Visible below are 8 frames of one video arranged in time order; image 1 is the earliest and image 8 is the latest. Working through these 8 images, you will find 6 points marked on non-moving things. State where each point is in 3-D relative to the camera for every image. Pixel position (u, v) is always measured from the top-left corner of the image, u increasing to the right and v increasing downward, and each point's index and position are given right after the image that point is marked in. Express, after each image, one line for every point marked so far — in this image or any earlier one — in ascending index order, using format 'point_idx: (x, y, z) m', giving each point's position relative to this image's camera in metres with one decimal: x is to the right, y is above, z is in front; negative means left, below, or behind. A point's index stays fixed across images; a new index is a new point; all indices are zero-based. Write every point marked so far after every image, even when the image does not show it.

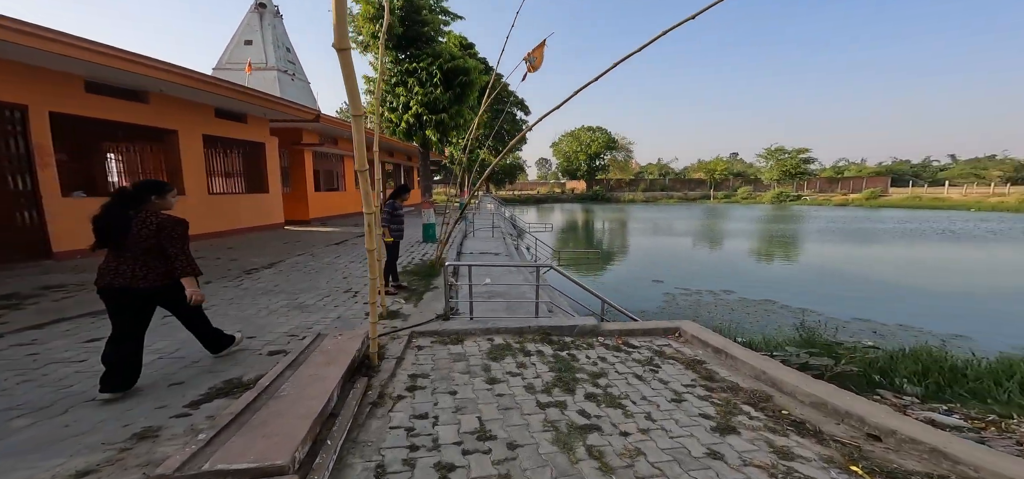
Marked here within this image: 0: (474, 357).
0: (-0.4, -1.1, +3.7) m
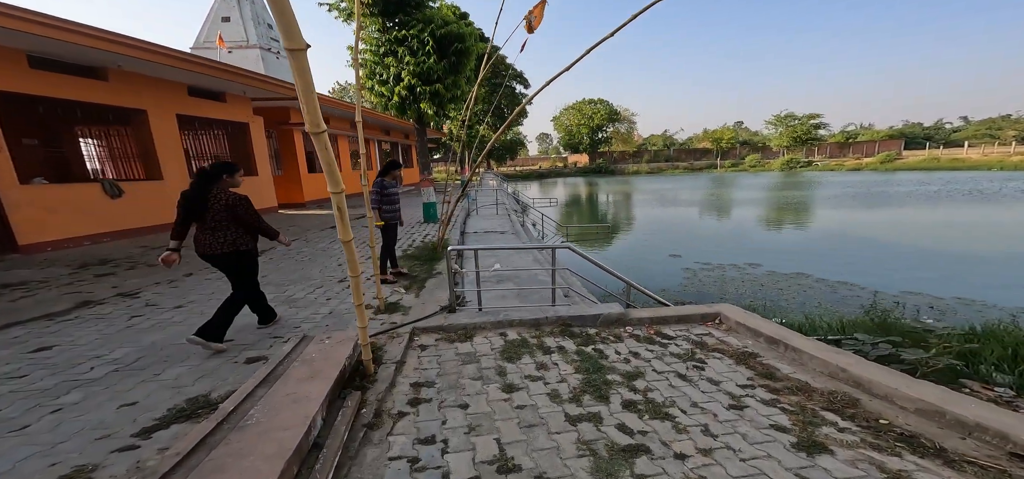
0: (-0.2, -1.0, +3.2) m
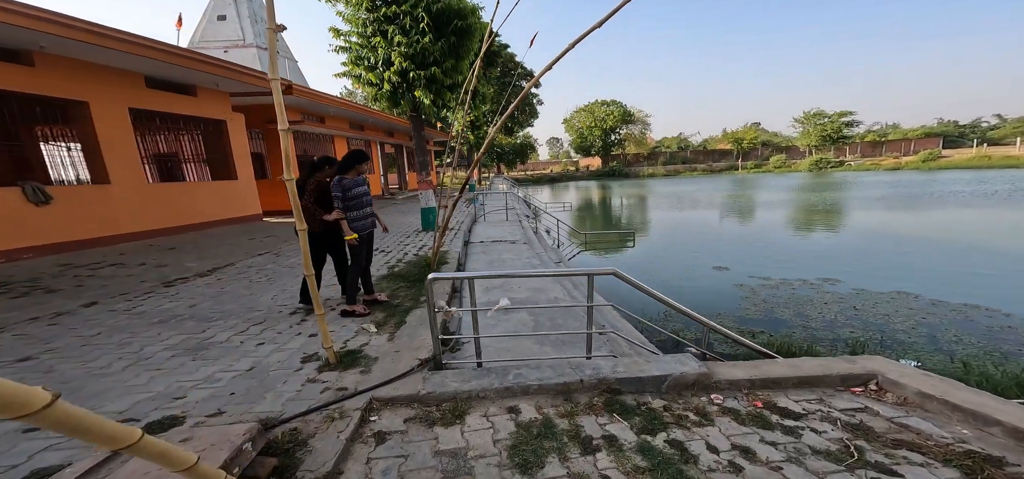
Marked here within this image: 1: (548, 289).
0: (-0.1, -1.0, +1.8) m
1: (+0.4, -0.6, +4.6) m
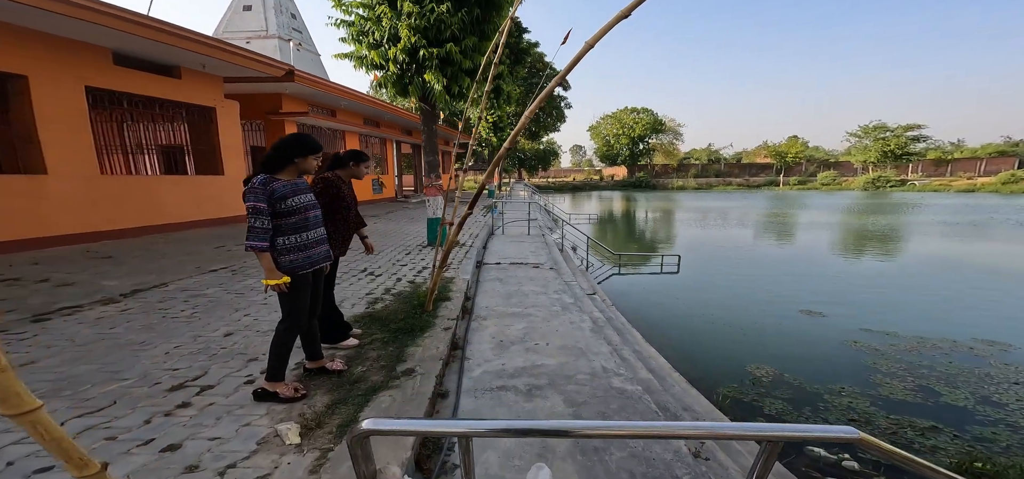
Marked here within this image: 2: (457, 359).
0: (-0.1, -1.3, +0.5) m
1: (+0.6, -0.9, +3.2) m
2: (-0.4, -0.9, +2.9) m
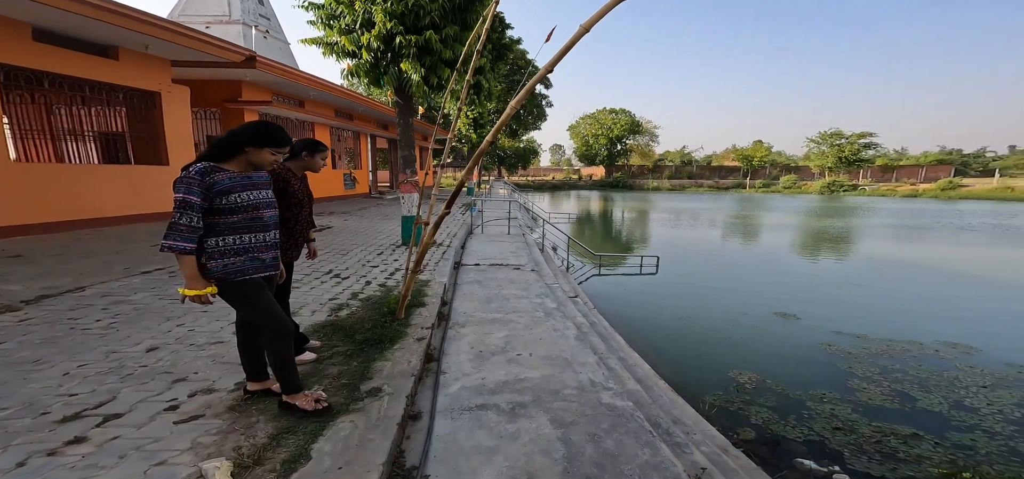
0: (-0.1, -1.3, +0.2) m
1: (+0.5, -0.9, +3.0) m
2: (-0.5, -0.9, +2.6) m
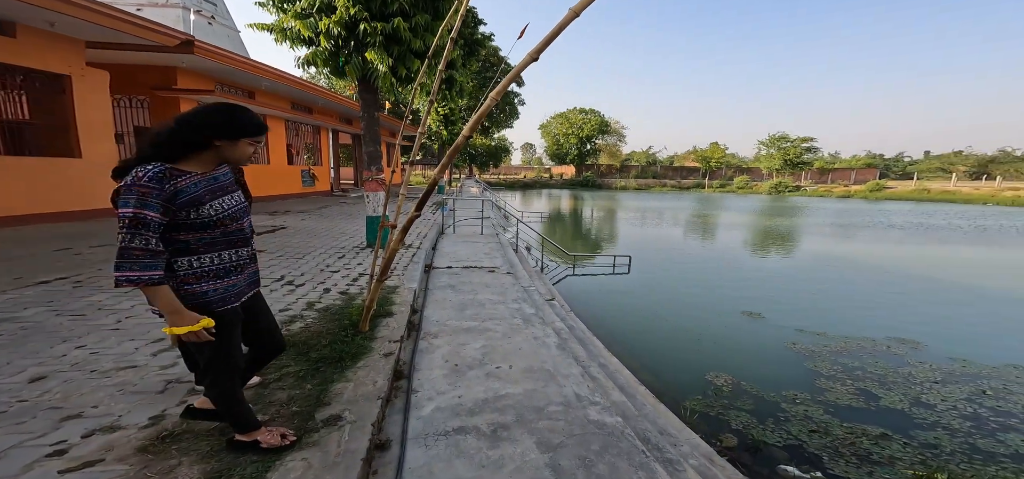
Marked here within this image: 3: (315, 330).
0: (0.0, -1.3, 0.0) m
1: (+0.3, -0.9, +2.8) m
2: (-0.7, -0.9, +2.4) m
3: (-1.4, -0.6, +2.8) m
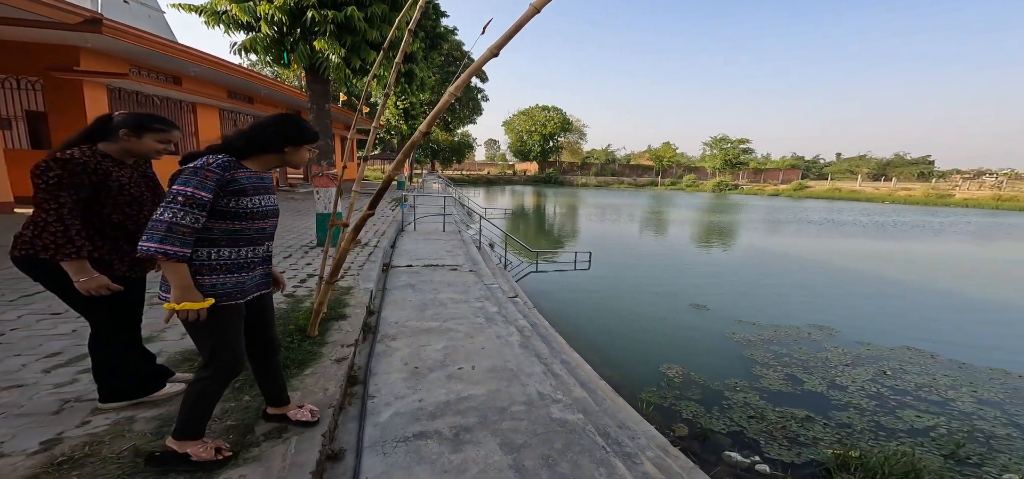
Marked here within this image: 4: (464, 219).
0: (0.0, -1.3, 0.0) m
1: (+0.1, -0.9, +2.8) m
2: (-0.9, -0.9, +2.3) m
3: (-1.6, -0.6, +2.6) m
4: (-1.5, +0.7, +12.8) m
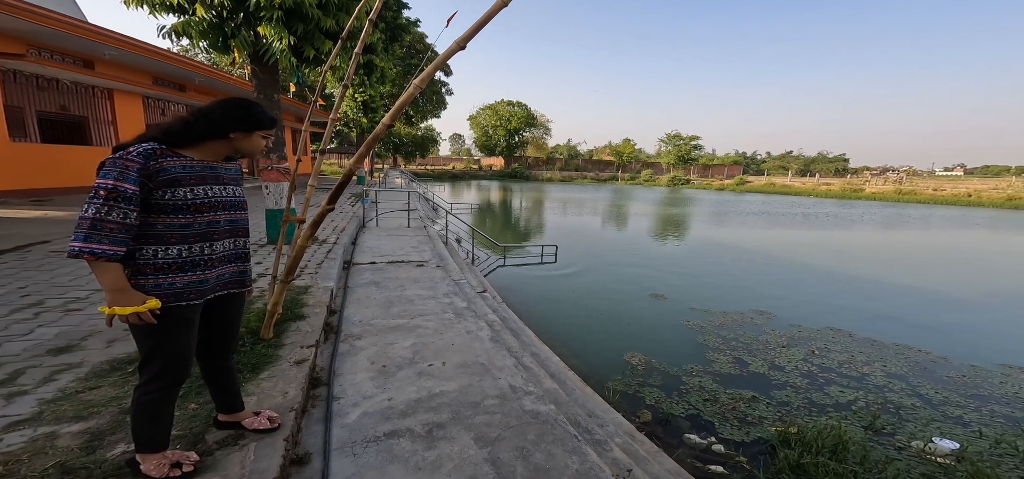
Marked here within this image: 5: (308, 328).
0: (0.0, -1.3, 0.0) m
1: (-0.1, -0.9, +2.8) m
2: (-1.0, -0.9, +2.2) m
3: (-1.8, -0.6, +2.4) m
4: (-2.6, +0.8, +12.6) m
5: (-1.4, -0.6, +2.8) m
